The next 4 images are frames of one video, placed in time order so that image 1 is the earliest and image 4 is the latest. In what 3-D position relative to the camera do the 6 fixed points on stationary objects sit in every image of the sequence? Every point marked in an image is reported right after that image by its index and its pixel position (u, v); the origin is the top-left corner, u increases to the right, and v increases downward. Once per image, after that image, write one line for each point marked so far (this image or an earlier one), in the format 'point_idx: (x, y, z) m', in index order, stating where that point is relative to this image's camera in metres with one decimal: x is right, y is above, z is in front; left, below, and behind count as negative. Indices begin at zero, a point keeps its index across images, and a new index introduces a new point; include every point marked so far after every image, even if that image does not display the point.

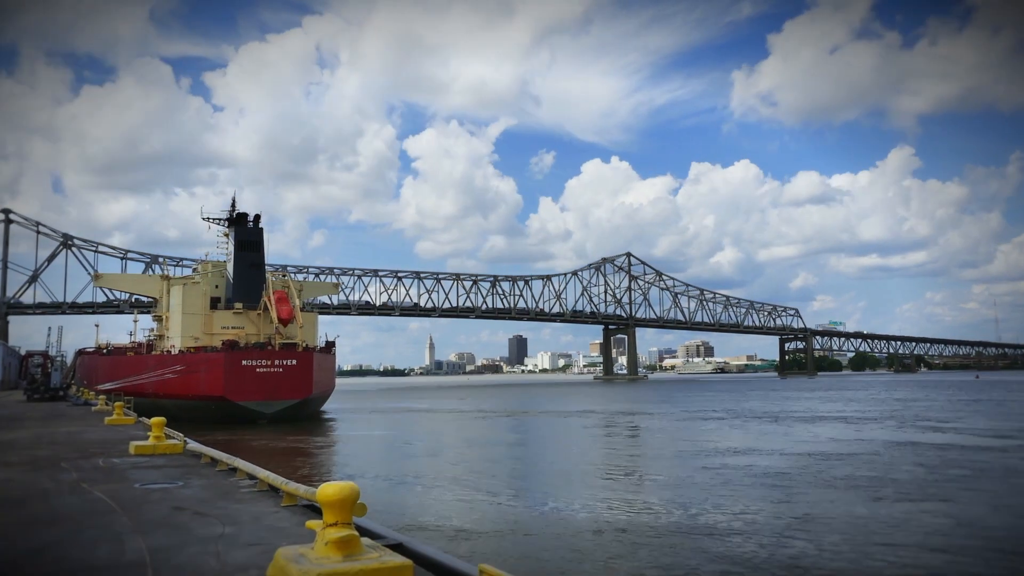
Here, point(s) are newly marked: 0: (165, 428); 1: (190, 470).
0: (-6.5, -2.6, +15.6) m
1: (-5.6, -3.2, +14.7) m
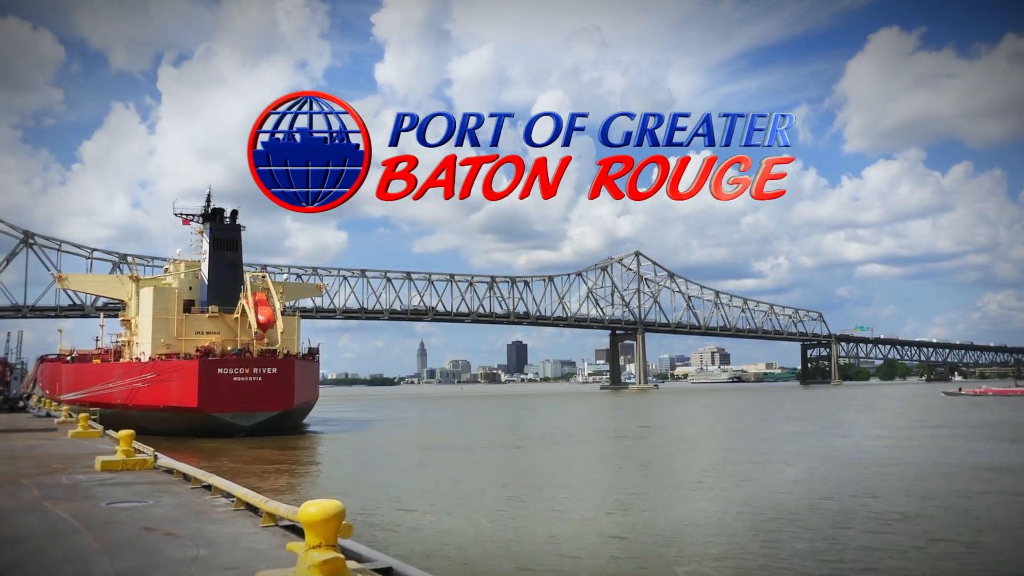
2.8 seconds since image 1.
0: (-6.5, -2.7, +14.5) m
1: (-5.7, -3.2, +13.6) m
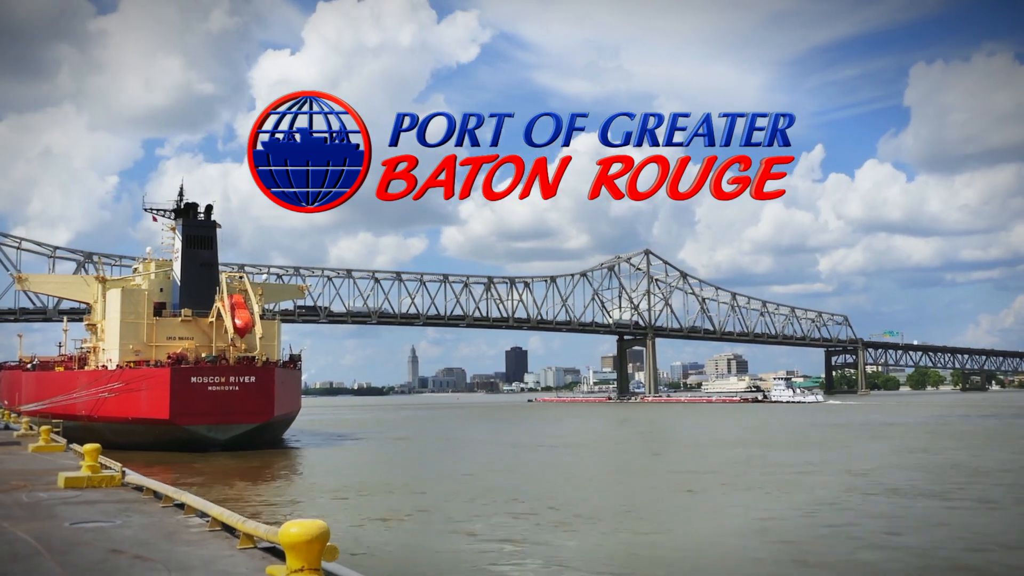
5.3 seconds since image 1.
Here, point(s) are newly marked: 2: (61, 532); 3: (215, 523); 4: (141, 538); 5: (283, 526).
0: (-6.6, -2.7, +13.5) m
1: (-5.7, -3.2, +12.6) m
2: (-6.2, -3.4, +11.7) m
3: (-4.3, -3.4, +12.2) m
4: (-5.1, -3.5, +11.7) m
5: (-2.5, -2.6, +9.2) m
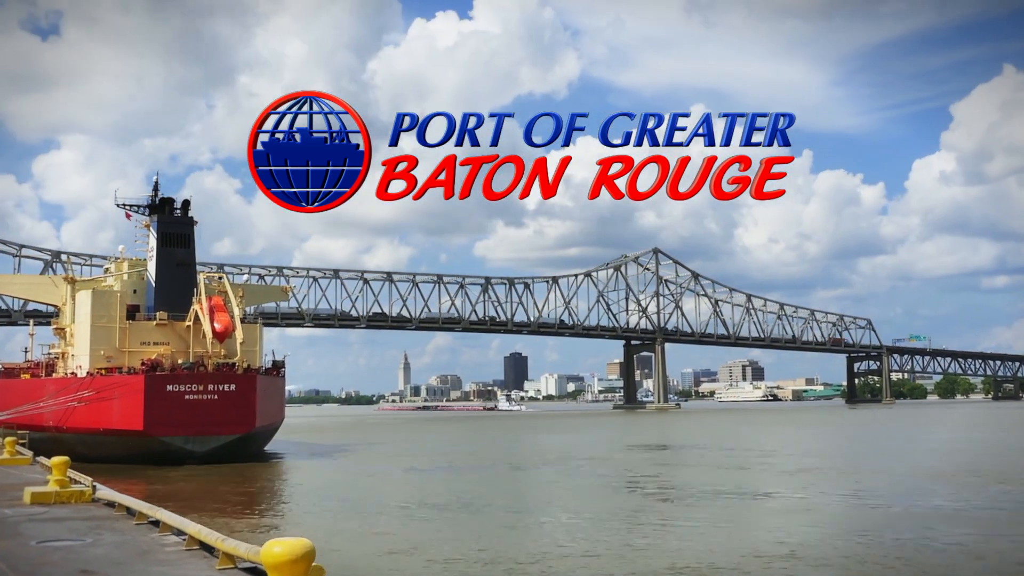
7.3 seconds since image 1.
0: (-6.6, -2.7, +12.7) m
1: (-5.7, -3.2, +11.8) m
2: (-6.2, -3.4, +10.9) m
3: (-4.3, -3.4, +11.4) m
4: (-5.2, -3.5, +10.9) m
5: (-2.5, -2.6, +8.4) m
